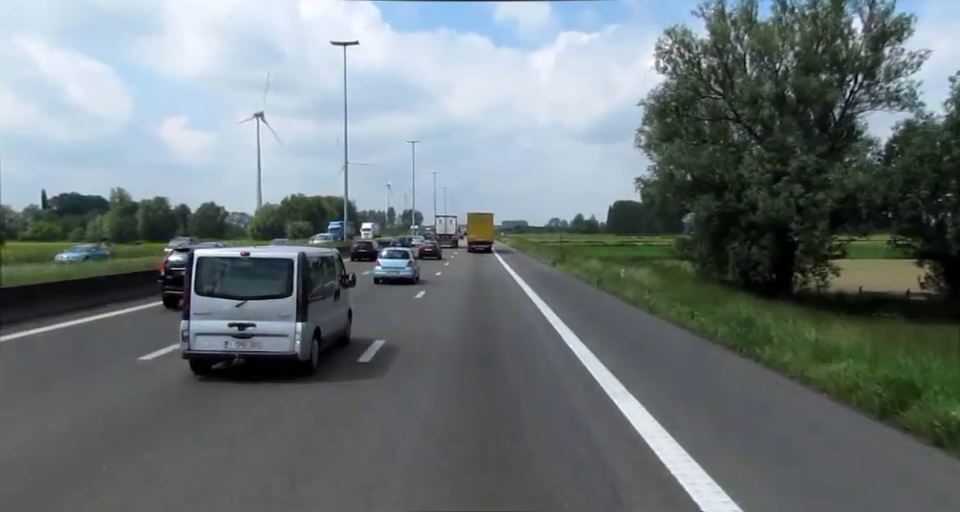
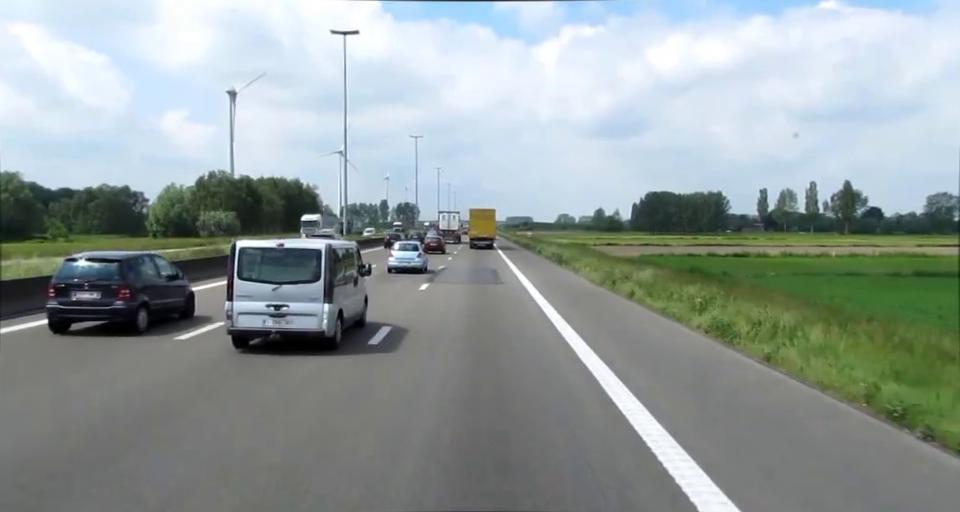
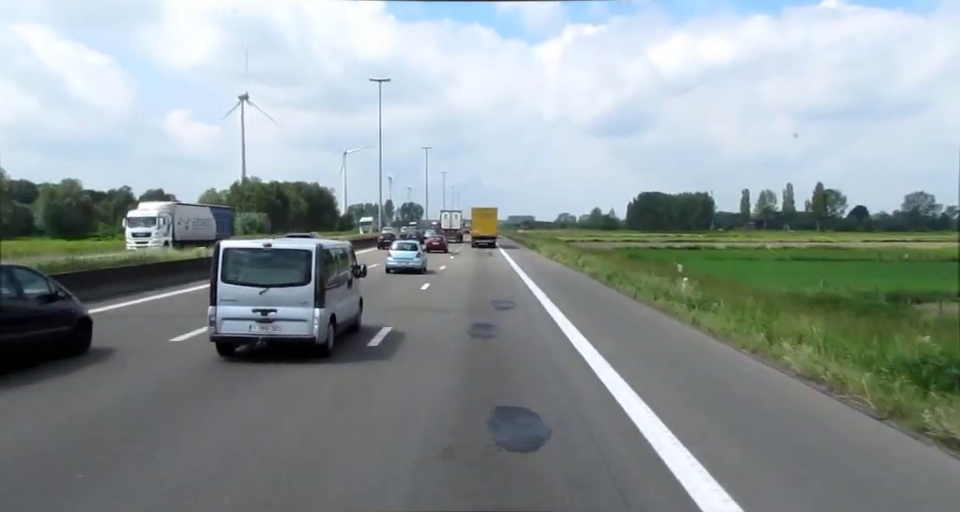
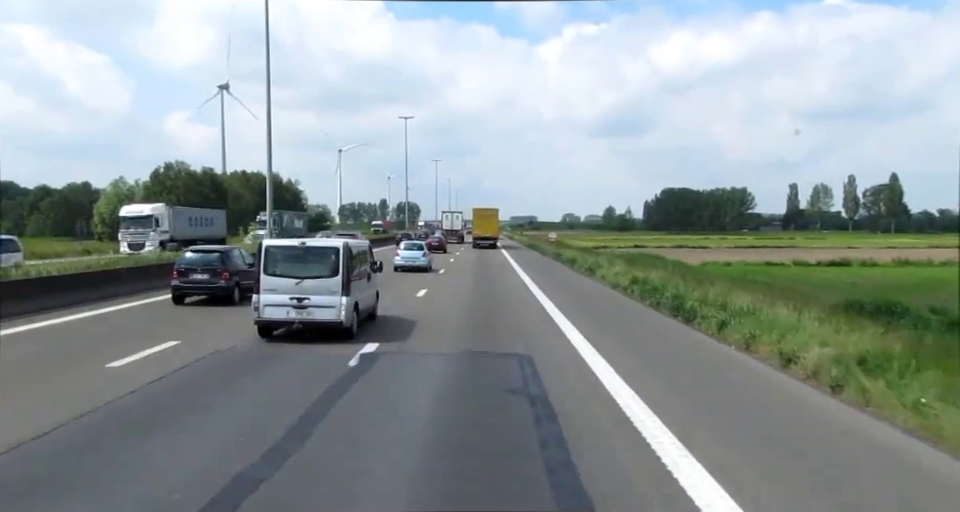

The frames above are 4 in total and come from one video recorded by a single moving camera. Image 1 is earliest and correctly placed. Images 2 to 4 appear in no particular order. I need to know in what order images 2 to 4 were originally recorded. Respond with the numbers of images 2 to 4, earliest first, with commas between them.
3, 2, 4
